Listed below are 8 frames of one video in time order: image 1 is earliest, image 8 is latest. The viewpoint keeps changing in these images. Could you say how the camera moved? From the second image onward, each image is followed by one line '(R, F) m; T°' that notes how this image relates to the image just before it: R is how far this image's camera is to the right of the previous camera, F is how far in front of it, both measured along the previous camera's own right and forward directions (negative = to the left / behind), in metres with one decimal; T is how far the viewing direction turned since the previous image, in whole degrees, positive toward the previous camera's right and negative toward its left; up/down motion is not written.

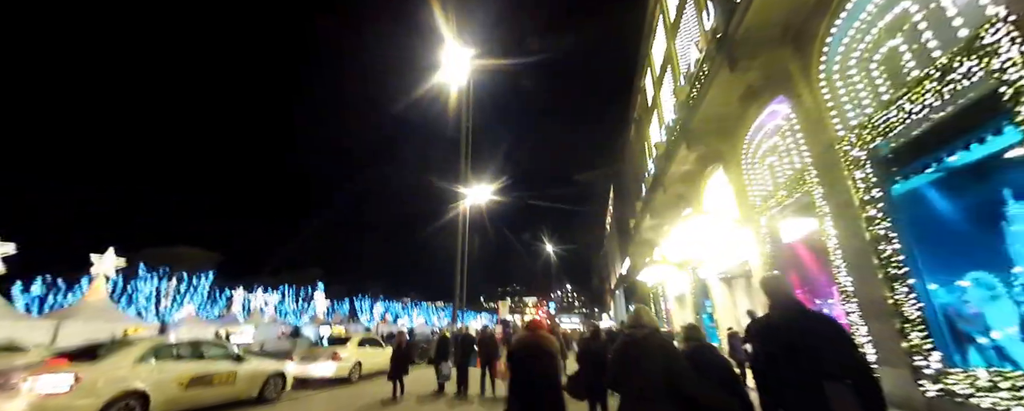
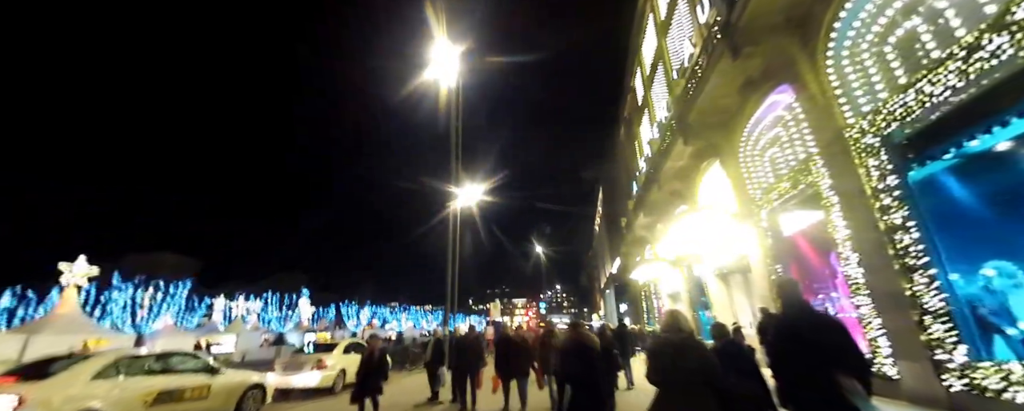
(-0.2, +0.4) m; +2°
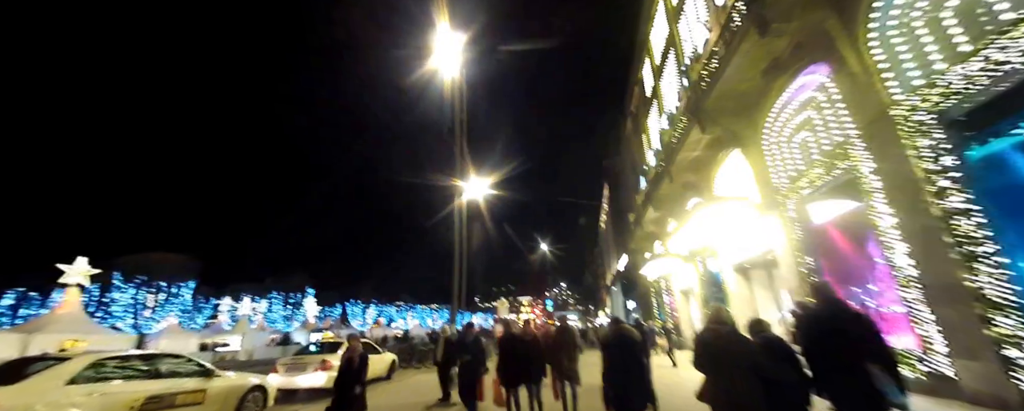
(-0.2, +0.4) m; -1°
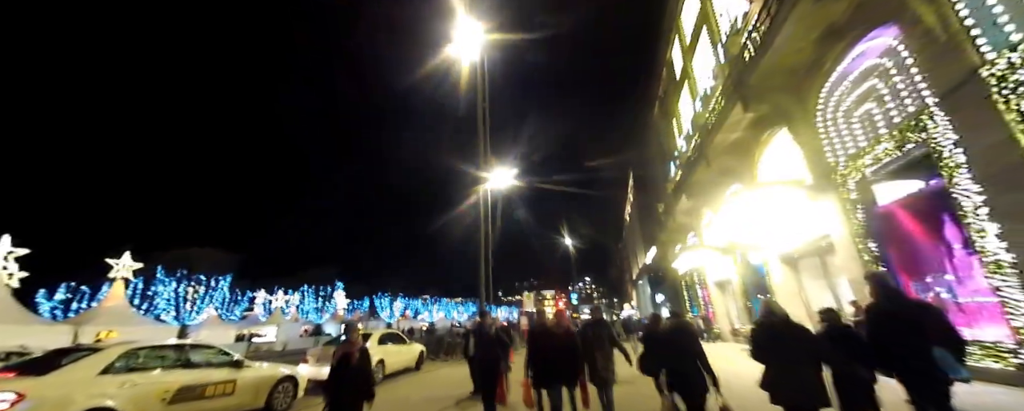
(-0.1, +0.3) m; -3°
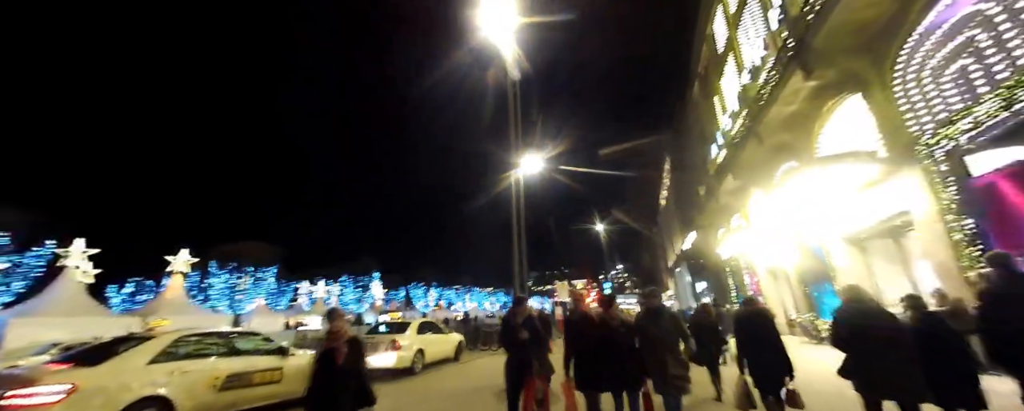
(-0.2, +0.3) m; -5°
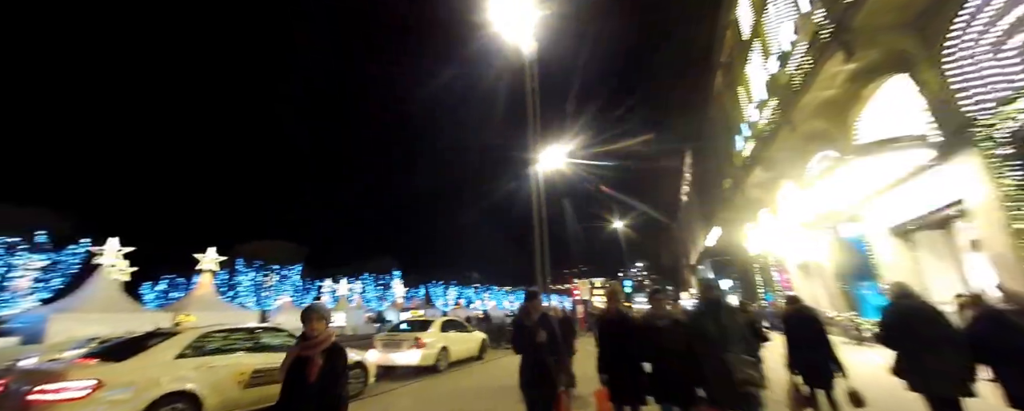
(-0.1, +0.2) m; -3°
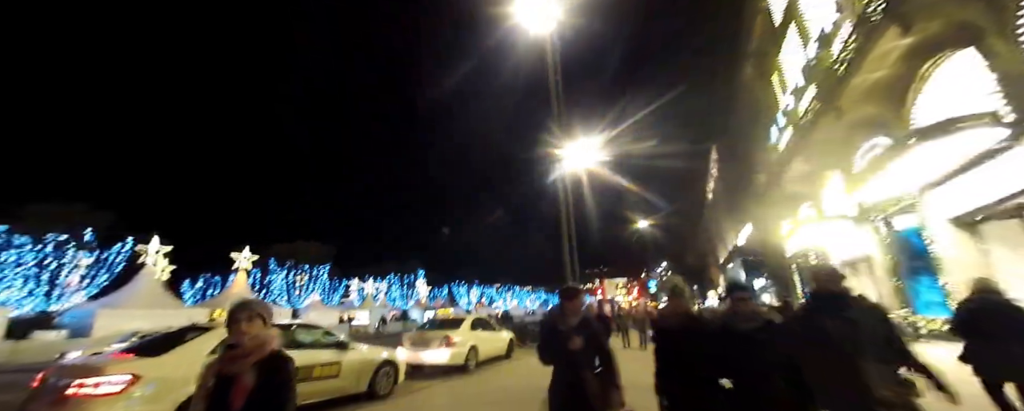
(-0.2, +0.2) m; -3°
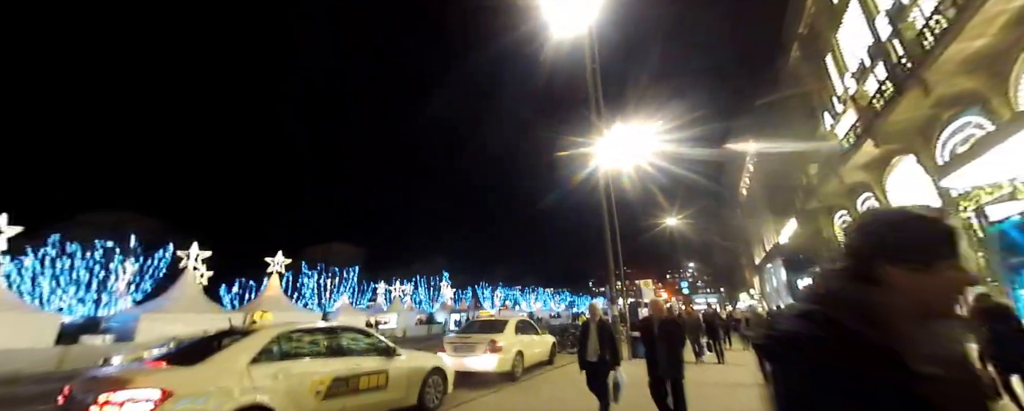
(-0.5, +0.5) m; -3°
